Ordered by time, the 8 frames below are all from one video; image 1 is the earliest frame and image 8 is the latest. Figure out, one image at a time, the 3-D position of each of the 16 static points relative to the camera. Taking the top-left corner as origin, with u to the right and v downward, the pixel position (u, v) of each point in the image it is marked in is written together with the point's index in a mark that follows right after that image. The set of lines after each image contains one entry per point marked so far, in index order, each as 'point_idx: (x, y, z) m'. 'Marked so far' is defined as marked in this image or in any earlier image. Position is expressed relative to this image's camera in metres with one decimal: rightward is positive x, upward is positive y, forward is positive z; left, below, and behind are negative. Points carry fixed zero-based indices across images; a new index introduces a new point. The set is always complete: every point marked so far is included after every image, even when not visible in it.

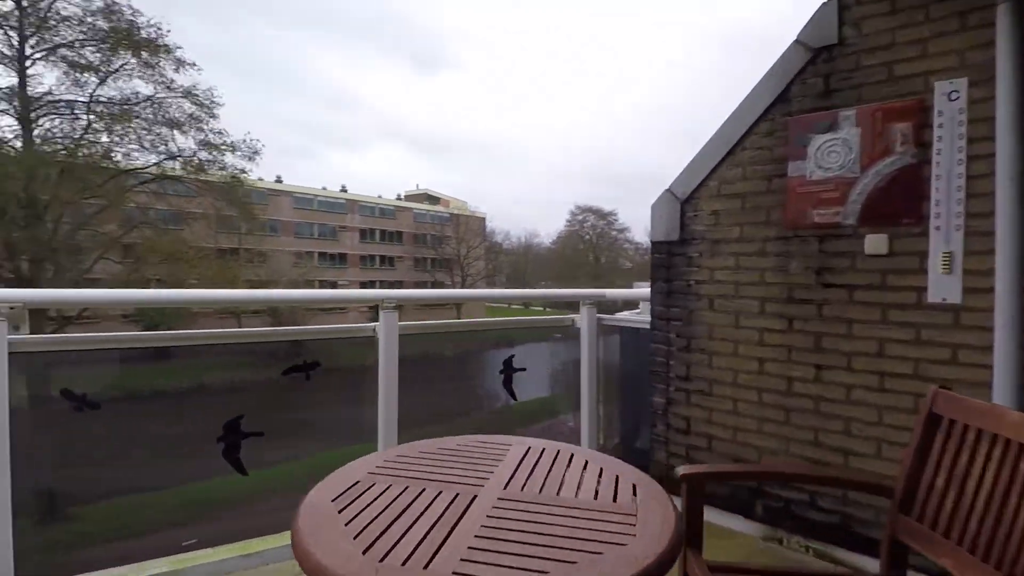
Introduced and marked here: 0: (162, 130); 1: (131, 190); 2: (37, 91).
0: (-7.1, +3.1, +10.9) m
1: (-7.1, +1.8, +10.5) m
2: (-8.5, +3.5, +9.9) m
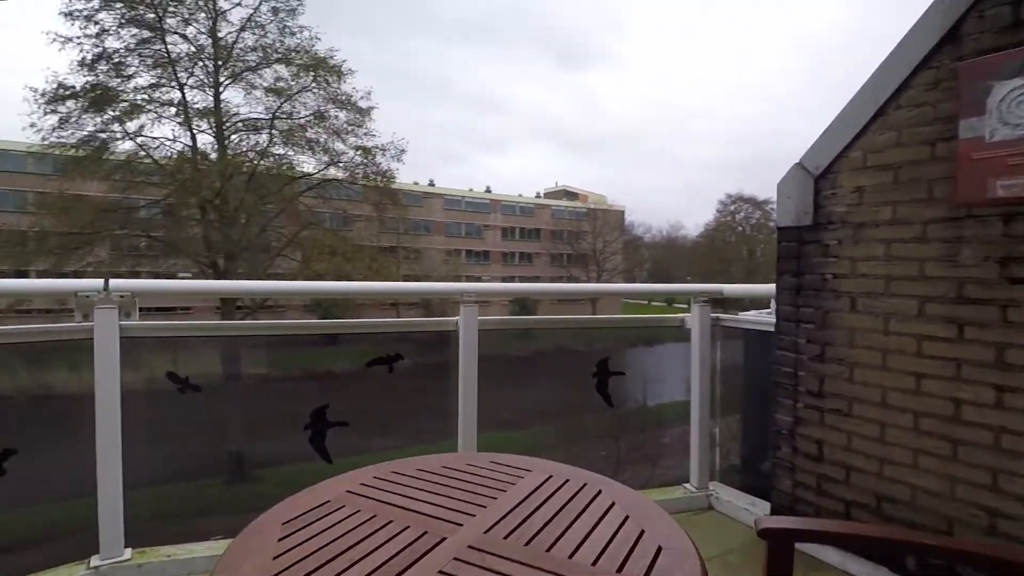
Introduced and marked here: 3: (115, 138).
0: (-4.3, +3.2, +12.2) m
1: (-4.4, +1.9, +11.8) m
2: (-5.9, +3.6, +11.5) m
3: (-7.4, +2.7, +10.3) m
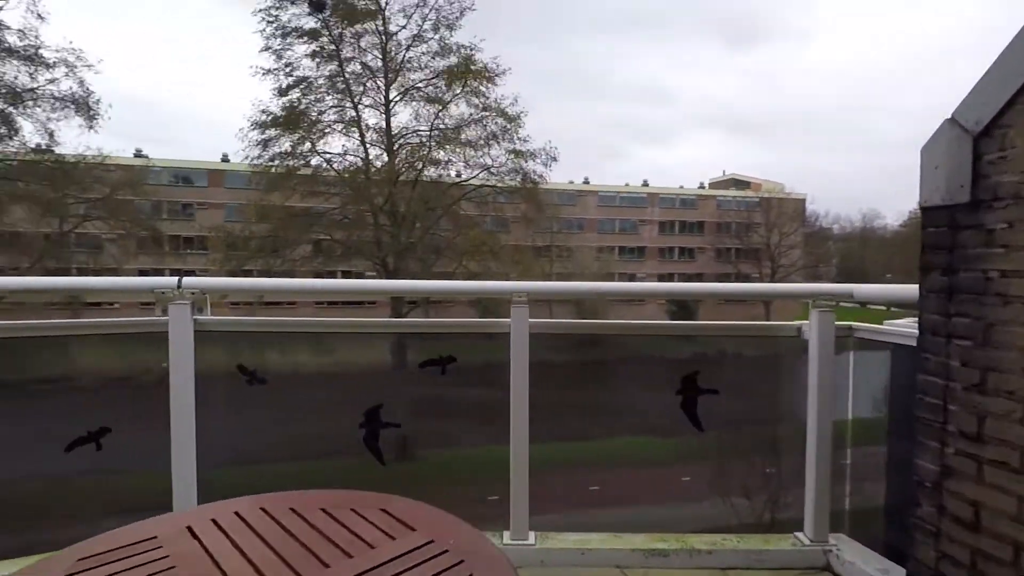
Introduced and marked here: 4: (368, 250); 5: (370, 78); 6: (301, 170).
0: (-0.9, +3.3, +12.8) m
1: (-1.2, +2.0, +12.4) m
2: (-2.6, +3.7, +12.6) m
3: (-4.4, +2.8, +11.8) m
4: (-3.1, +0.8, +11.6) m
5: (-3.3, +4.7, +12.6) m
6: (-4.4, +2.5, +11.8) m
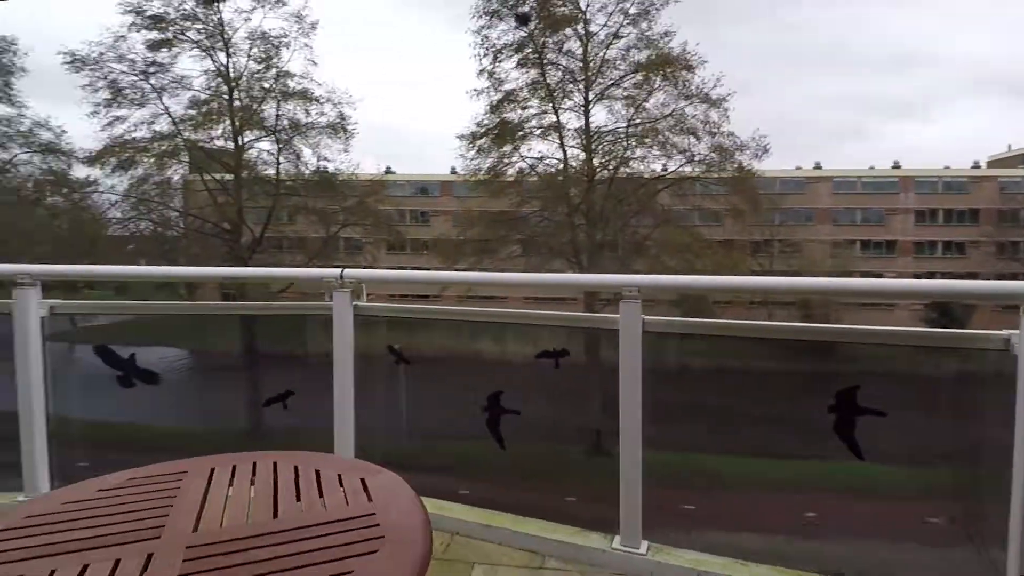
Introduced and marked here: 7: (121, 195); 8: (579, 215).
0: (+3.6, +3.3, +12.2) m
1: (+3.2, +2.0, +12.0) m
2: (+1.9, +3.7, +12.7) m
3: (0.0, +2.9, +12.7) m
4: (+1.1, +0.8, +11.9) m
5: (+1.3, +4.8, +12.9) m
6: (-0.1, +2.6, +12.6) m
7: (-8.8, +2.2, +13.2) m
8: (+1.4, +1.6, +11.9) m
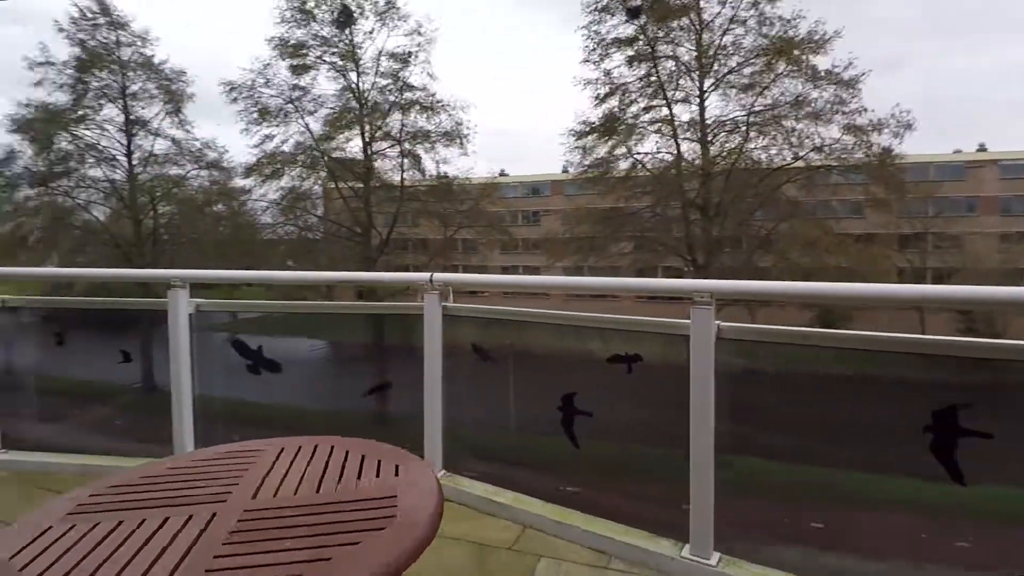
0: (+5.9, +3.3, +11.3) m
1: (+5.4, +2.0, +11.2) m
2: (+4.4, +3.7, +12.1) m
3: (+2.4, +2.9, +12.5) m
4: (+3.4, +0.9, +11.5) m
5: (+3.8, +4.8, +12.5) m
6: (+2.4, +2.6, +12.4) m
7: (-6.1, +2.2, +14.8) m
8: (+3.6, +1.6, +11.4) m
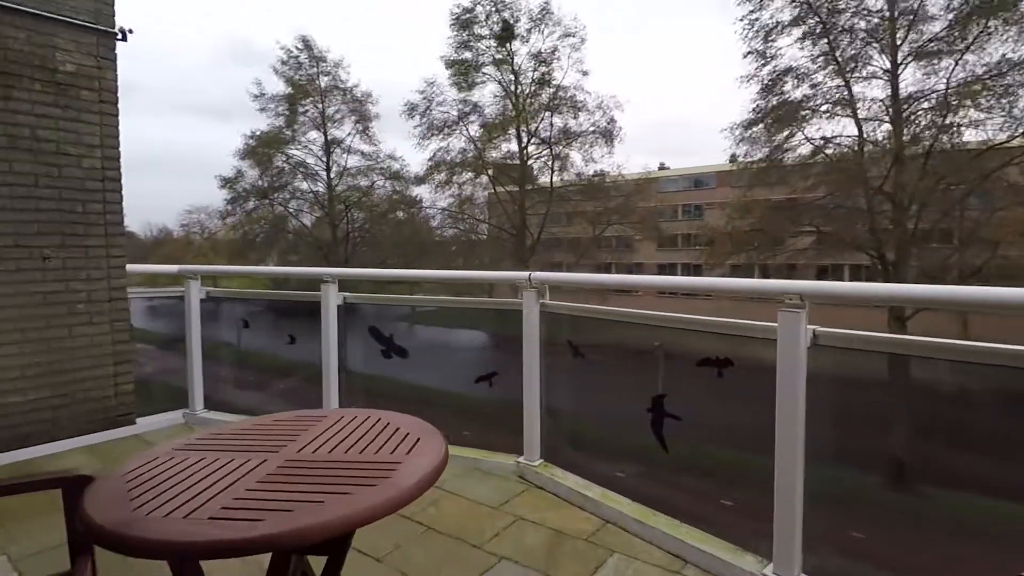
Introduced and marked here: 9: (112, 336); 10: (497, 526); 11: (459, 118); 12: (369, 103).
0: (+8.6, +3.3, +9.3) m
1: (+8.1, +2.0, +9.3) m
2: (+7.4, +3.7, +10.5) m
3: (+5.6, +2.9, +11.4) m
4: (+6.2, +0.8, +10.2) m
5: (+6.9, +4.7, +11.0) m
6: (+5.5, +2.6, +11.4) m
7: (-1.9, +2.3, +16.0) m
8: (+6.5, +1.6, +10.1) m
9: (-2.3, -0.3, +3.3) m
10: (-0.1, -0.9, +2.1) m
11: (-1.6, +5.0, +16.5) m
12: (-4.2, +5.6, +17.0) m
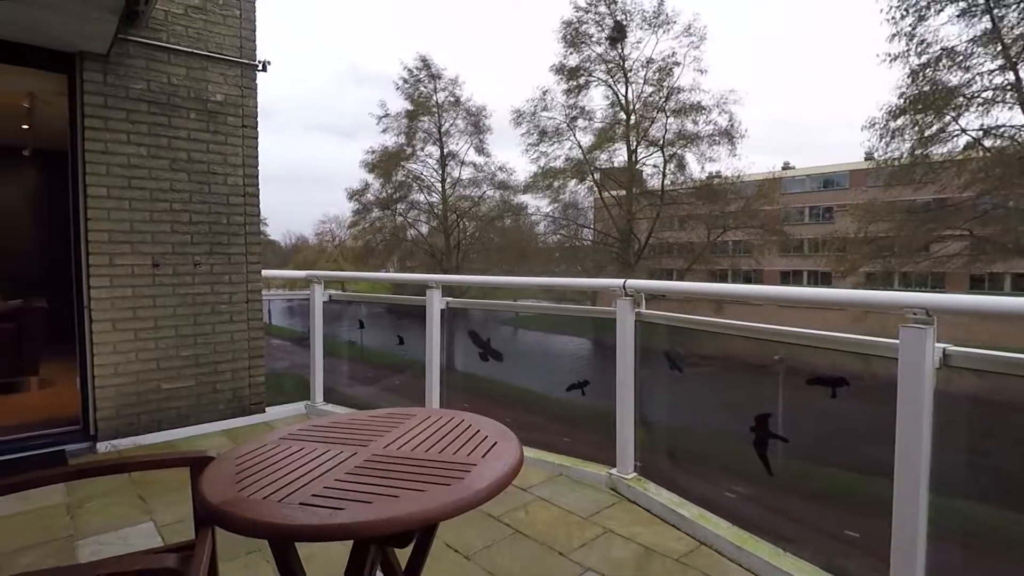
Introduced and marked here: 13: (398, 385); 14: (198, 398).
0: (+10.2, +3.1, +7.6) m
1: (+9.7, +1.8, +7.7) m
2: (+9.2, +3.5, +9.0) m
3: (+7.6, +2.7, +10.2) m
4: (+8.0, +0.6, +8.9) m
5: (+8.9, +4.5, +9.6) m
6: (+7.6, +2.4, +10.2) m
7: (+1.1, +2.1, +16.1) m
8: (+8.2, +1.4, +8.7) m
9: (-1.7, -0.3, +3.7) m
10: (+0.3, -0.9, +2.1) m
11: (+1.6, +4.8, +16.5) m
12: (-0.9, +5.4, +17.6) m
13: (-0.7, -0.6, +3.5) m
14: (-1.9, -0.7, +3.5) m
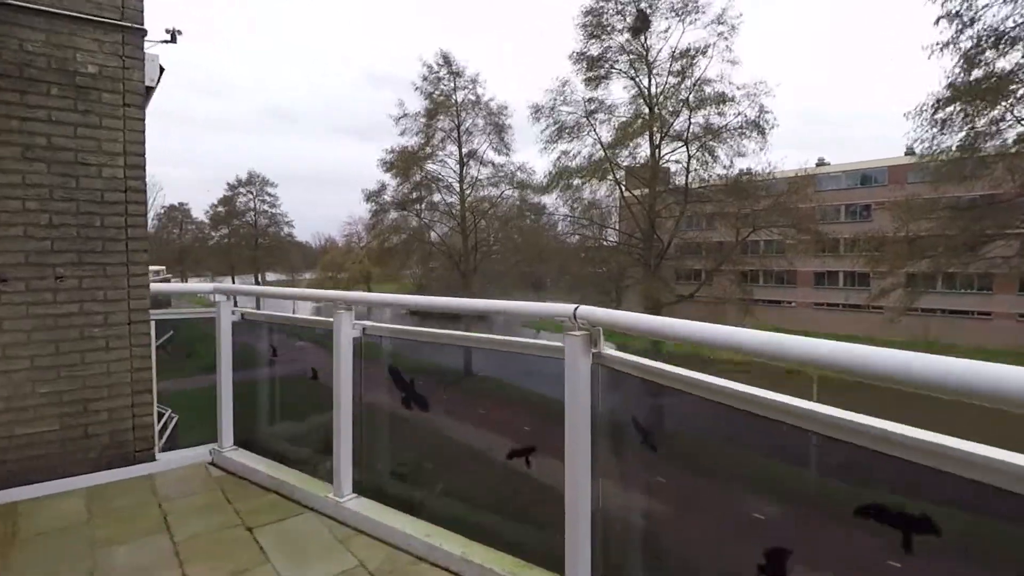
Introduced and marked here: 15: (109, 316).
0: (+10.1, +3.0, +6.3) m
1: (+9.6, +1.7, +6.4) m
2: (+9.2, +3.4, +7.7) m
3: (+7.7, +2.6, +9.0) m
4: (+8.0, +0.5, +7.7) m
5: (+8.9, +4.4, +8.3) m
6: (+7.6, +2.3, +9.0) m
7: (+1.5, +2.0, +15.2) m
8: (+8.2, +1.3, +7.5) m
9: (-2.0, -0.4, +3.0) m
10: (-0.1, -1.0, +1.3) m
11: (+2.0, +4.7, +15.6) m
12: (-0.5, +5.3, +16.8) m
13: (-1.0, -0.7, +2.7) m
14: (-2.2, -0.8, +2.8) m
15: (-2.1, -0.1, +2.9) m
